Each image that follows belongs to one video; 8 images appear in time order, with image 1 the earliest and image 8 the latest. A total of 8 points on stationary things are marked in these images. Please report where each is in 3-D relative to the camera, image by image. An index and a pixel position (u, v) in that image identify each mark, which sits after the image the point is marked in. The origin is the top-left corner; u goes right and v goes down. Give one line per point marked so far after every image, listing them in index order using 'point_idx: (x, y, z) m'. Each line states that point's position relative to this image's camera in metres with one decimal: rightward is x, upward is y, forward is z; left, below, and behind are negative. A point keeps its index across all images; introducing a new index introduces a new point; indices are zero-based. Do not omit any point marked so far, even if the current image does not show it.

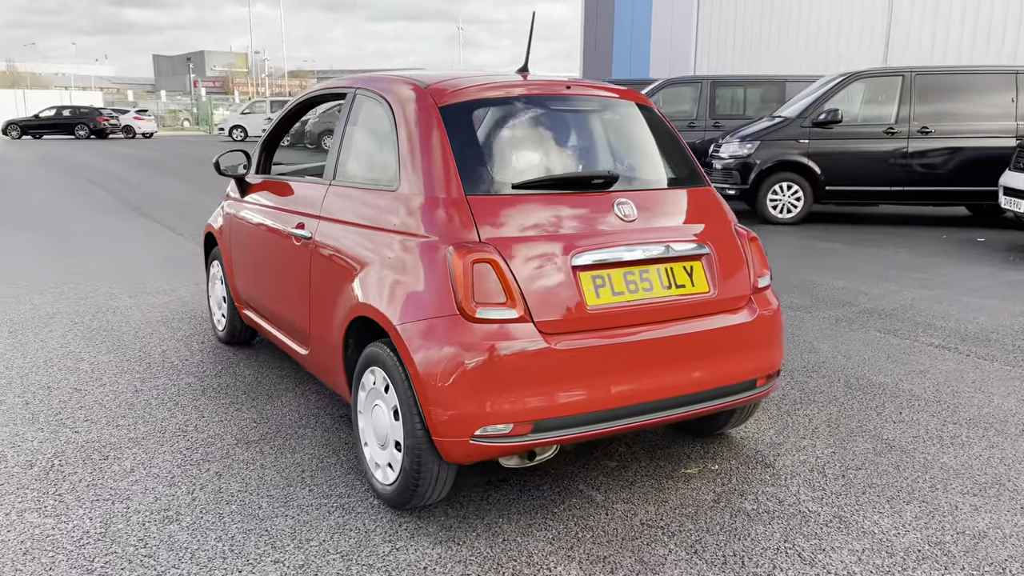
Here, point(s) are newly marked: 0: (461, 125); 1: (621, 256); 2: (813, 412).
0: (-0.2, +0.6, +3.2) m
1: (+0.3, +0.1, +3.0) m
2: (+1.5, -0.6, +4.2) m
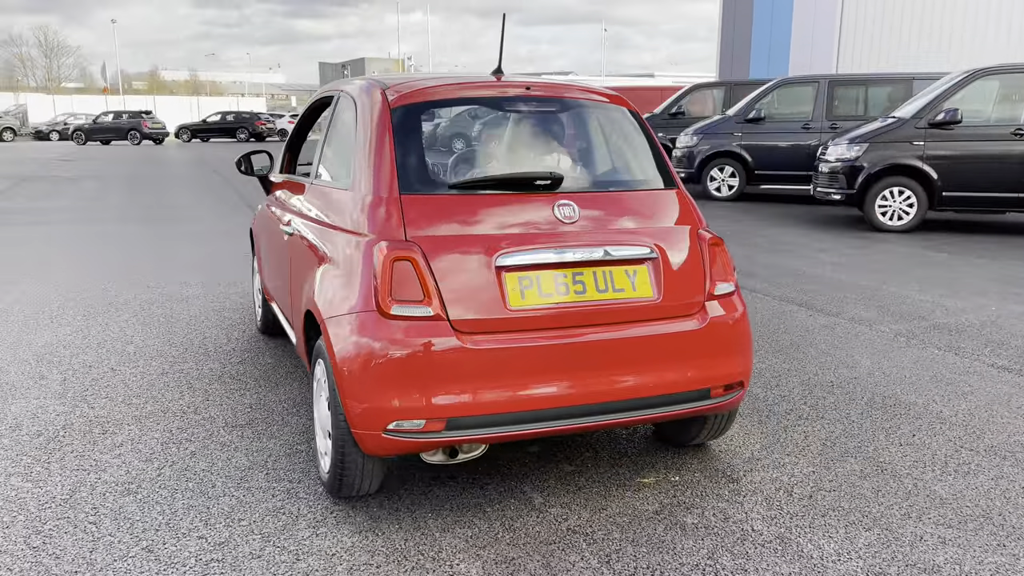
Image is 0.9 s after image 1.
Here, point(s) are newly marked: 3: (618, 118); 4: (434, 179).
0: (-0.4, +0.7, +3.2) m
1: (+0.1, +0.1, +2.9) m
2: (+1.4, -0.7, +4.0) m
3: (+0.5, +0.7, +3.6) m
4: (-0.3, +0.4, +3.1) m
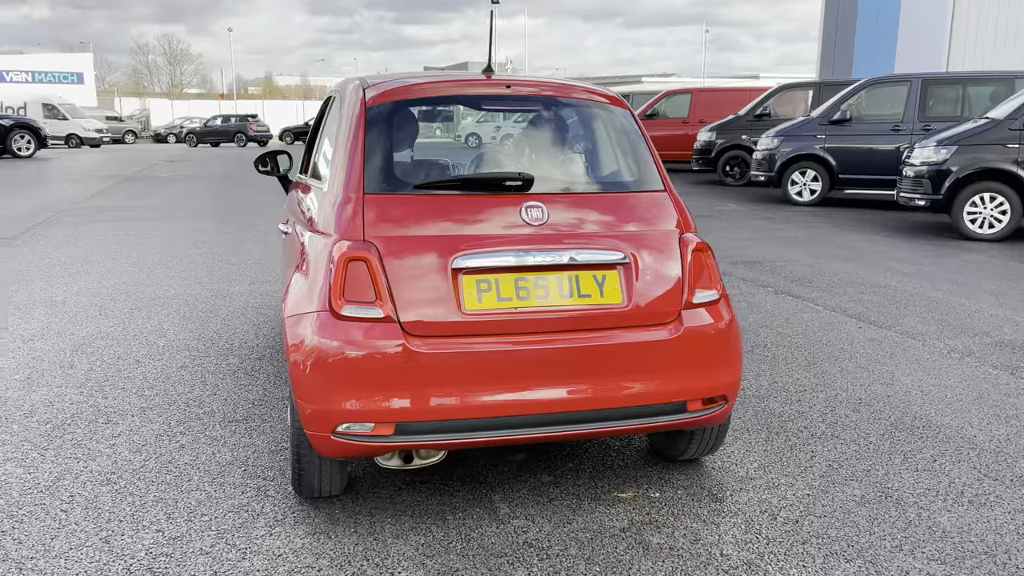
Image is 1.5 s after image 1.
0: (-0.5, +0.7, +3.2) m
1: (0.0, +0.1, +2.9) m
2: (+1.4, -0.7, +3.7) m
3: (+0.4, +0.7, +3.5) m
4: (-0.4, +0.4, +3.0) m
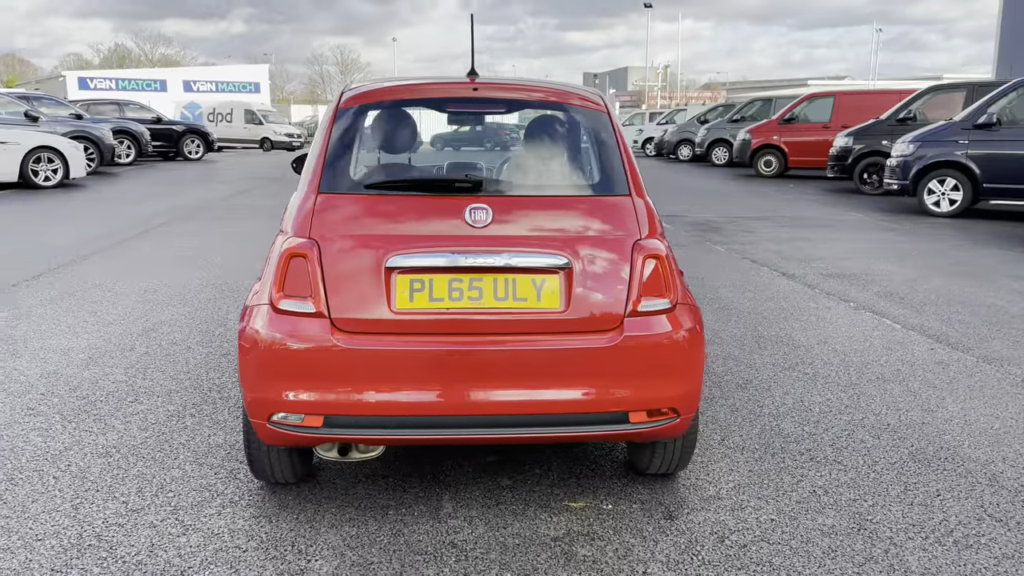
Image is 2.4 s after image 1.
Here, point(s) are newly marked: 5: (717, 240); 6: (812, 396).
0: (-0.6, +0.7, +3.3) m
1: (-0.3, +0.1, +2.9) m
2: (+1.3, -0.8, +3.5) m
3: (+0.3, +0.7, +3.4) m
4: (-0.6, +0.4, +3.1) m
5: (+2.6, +0.6, +10.6) m
6: (+1.6, -0.6, +4.4) m
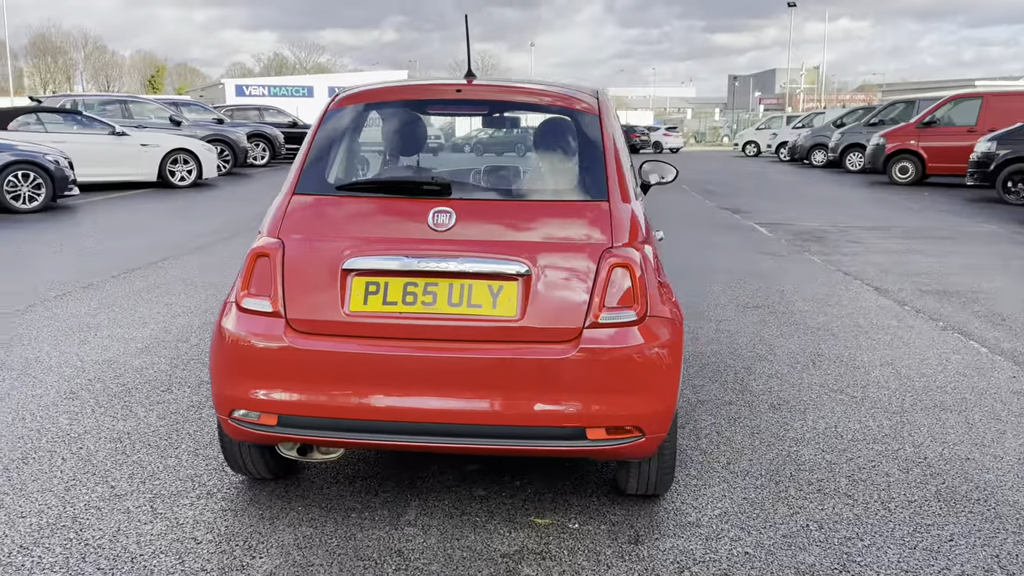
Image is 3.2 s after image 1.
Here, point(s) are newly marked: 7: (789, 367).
0: (-0.7, +0.7, +3.3) m
1: (-0.4, +0.1, +2.8) m
2: (+1.2, -0.8, +3.2) m
3: (+0.3, +0.6, +3.3) m
4: (-0.7, +0.4, +3.1) m
5: (+3.6, +0.5, +10.0) m
6: (+1.6, -0.7, +4.1) m
7: (+1.7, -0.5, +5.0) m
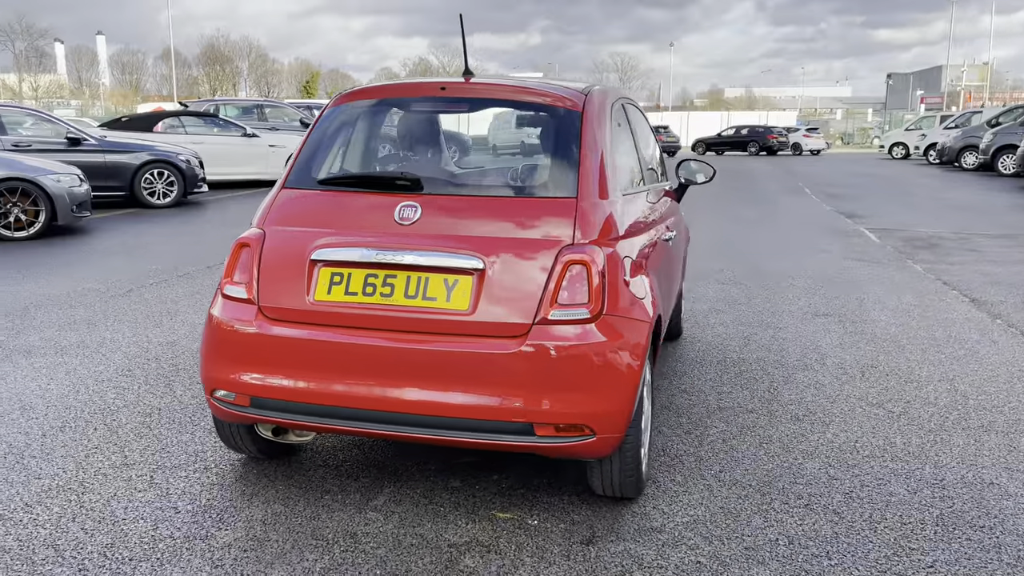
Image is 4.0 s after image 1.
0: (-0.7, +0.7, +3.5) m
1: (-0.5, +0.1, +2.9) m
2: (+1.0, -0.8, +3.0) m
3: (+0.2, +0.6, +3.3) m
4: (-0.8, +0.5, +3.3) m
5: (+4.6, +0.3, +9.3) m
6: (+1.7, -0.7, +3.8) m
7: (+1.8, -0.5, +4.8) m
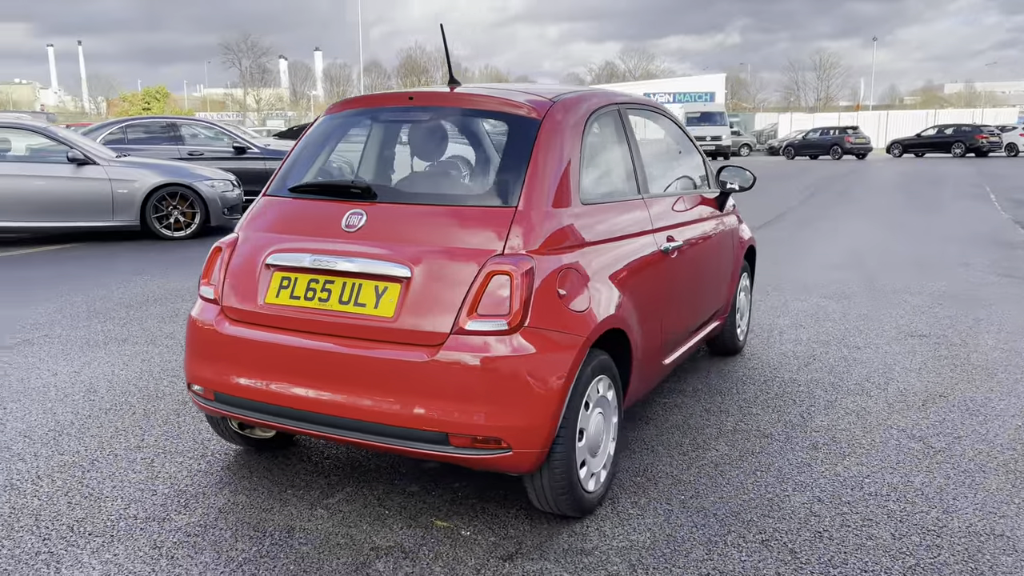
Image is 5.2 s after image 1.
0: (-0.8, +0.7, +3.6) m
1: (-0.7, +0.1, +3.1) m
2: (+0.8, -0.9, +2.8) m
3: (+0.1, +0.6, +3.2) m
4: (-0.9, +0.4, +3.4) m
5: (+5.7, +0.1, +8.2) m
6: (+1.6, -0.8, +3.5) m
7: (+1.9, -0.6, +4.3) m
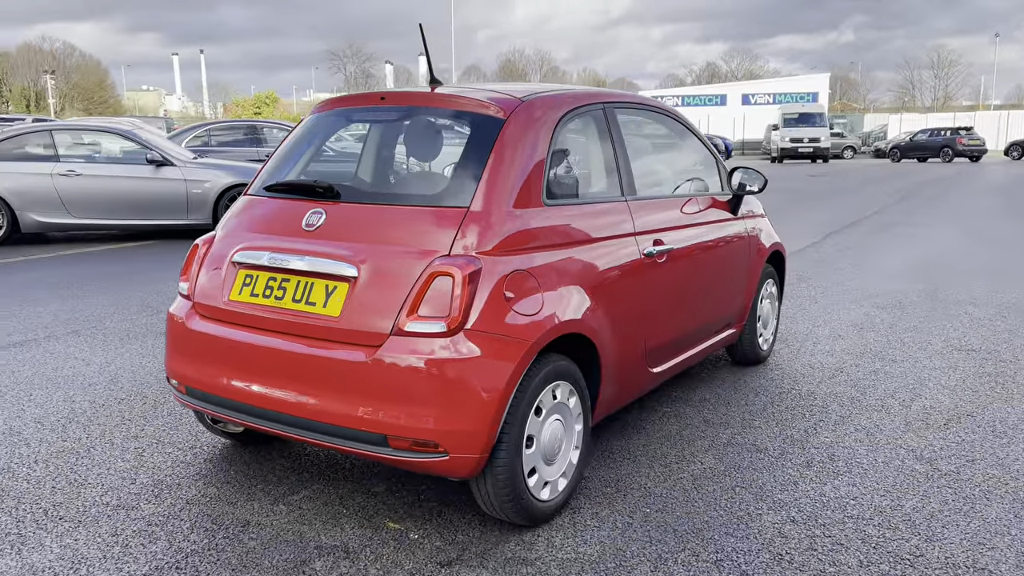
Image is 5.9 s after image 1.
0: (-0.9, +0.7, +3.7) m
1: (-0.9, +0.1, +3.1) m
2: (+0.6, -0.9, +2.7) m
3: (-0.1, +0.6, +3.2) m
4: (-1.0, +0.4, +3.5) m
5: (+6.1, 0.0, +7.4) m
6: (+1.4, -0.8, +3.2) m
7: (+1.9, -0.6, +4.0) m
